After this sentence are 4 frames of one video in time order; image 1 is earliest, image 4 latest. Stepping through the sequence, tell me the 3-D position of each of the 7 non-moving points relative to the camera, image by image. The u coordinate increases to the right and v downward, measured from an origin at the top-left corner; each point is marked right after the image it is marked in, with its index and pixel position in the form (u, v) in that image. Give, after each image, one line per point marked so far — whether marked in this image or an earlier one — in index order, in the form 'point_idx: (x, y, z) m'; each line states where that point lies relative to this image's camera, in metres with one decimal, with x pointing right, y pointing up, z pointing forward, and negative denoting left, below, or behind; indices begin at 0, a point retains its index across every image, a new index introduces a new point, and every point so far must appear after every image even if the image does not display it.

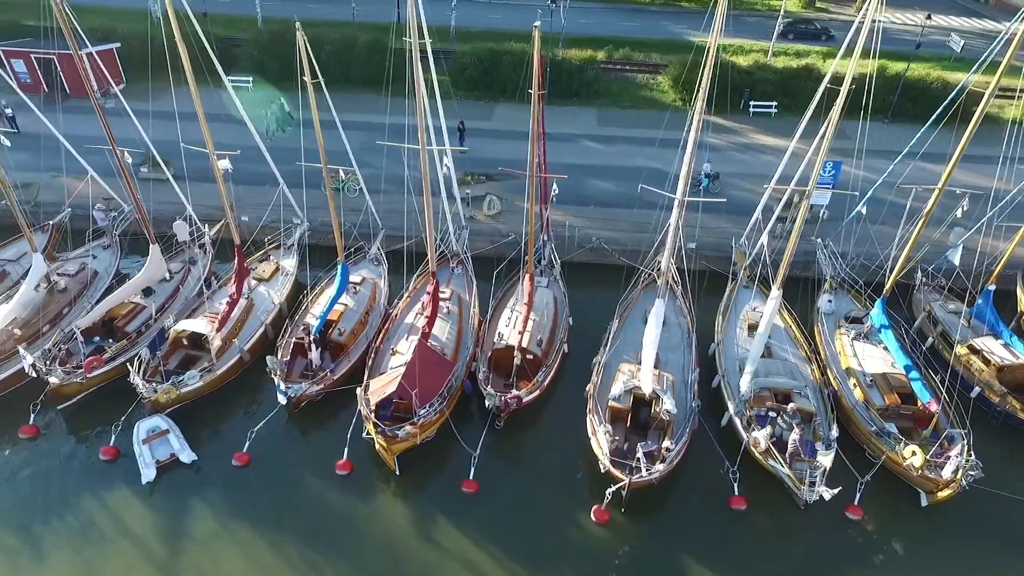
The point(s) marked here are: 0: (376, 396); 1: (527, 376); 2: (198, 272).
0: (-3.3, -2.7, +14.6) m
1: (+0.4, -2.4, +16.1) m
2: (-10.4, +0.5, +19.3) m
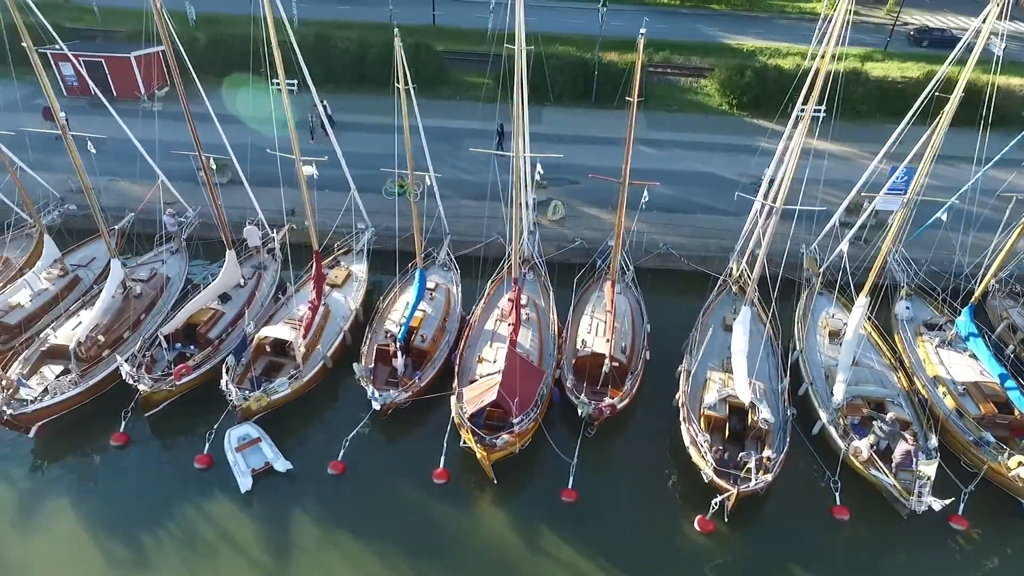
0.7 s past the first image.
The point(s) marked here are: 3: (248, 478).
0: (-0.9, -2.9, +14.6) m
1: (+2.8, -2.6, +16.0) m
2: (-8.0, +0.4, +19.3) m
3: (-6.4, -4.7, +14.3) m
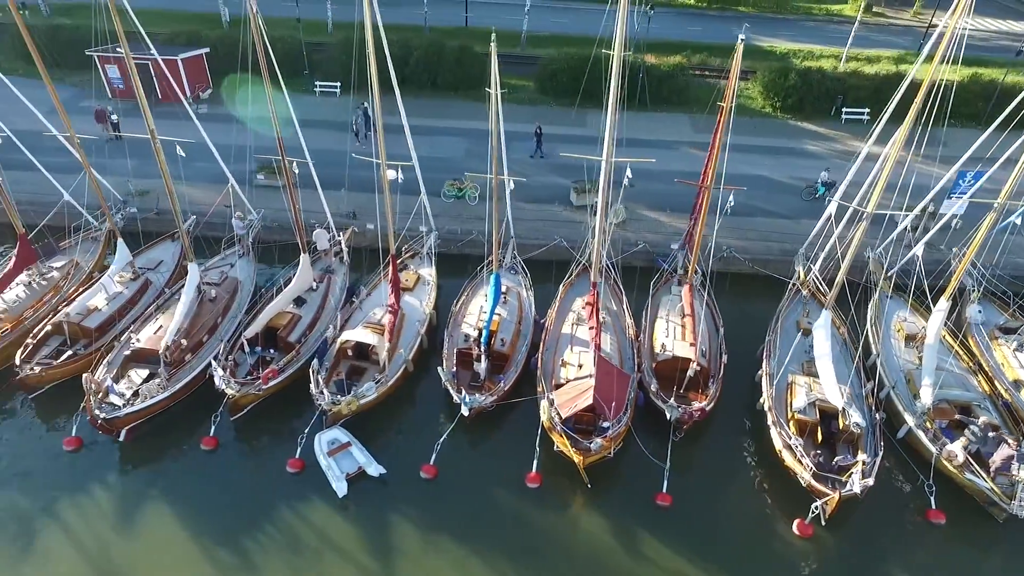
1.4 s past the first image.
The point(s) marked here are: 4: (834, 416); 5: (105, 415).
0: (+1.4, -3.0, +14.6) m
1: (+5.1, -2.7, +16.0) m
2: (-5.7, +0.2, +19.3) m
3: (-4.1, -4.8, +14.4) m
4: (+8.2, -3.3, +15.0) m
5: (-10.2, -3.2, +14.7) m
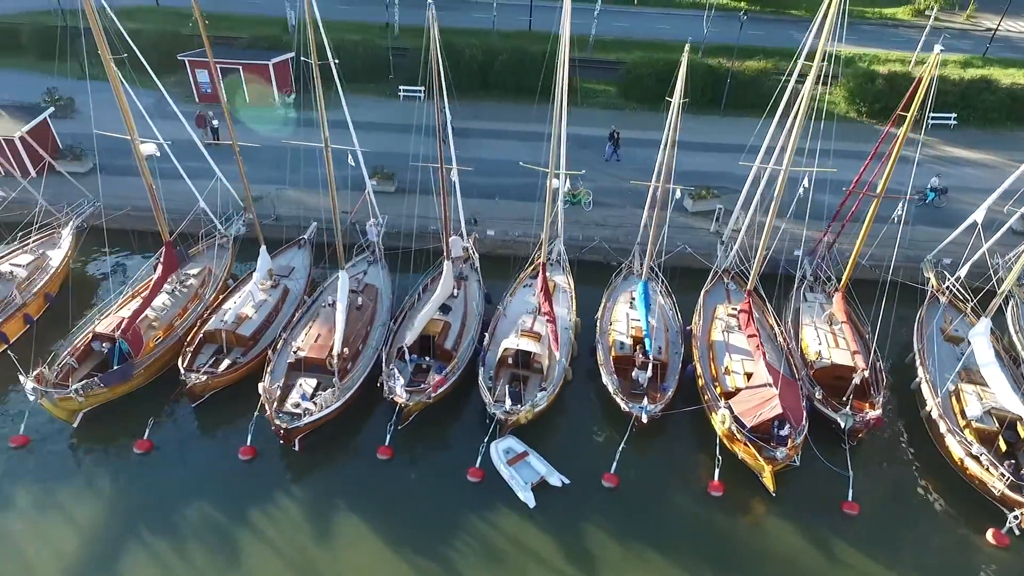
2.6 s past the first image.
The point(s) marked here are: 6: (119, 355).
0: (+5.9, -3.2, +14.6) m
1: (+9.6, -3.0, +16.1) m
2: (-1.2, 0.0, +19.3) m
3: (+0.4, -5.0, +14.4) m
4: (+12.8, -3.5, +15.0) m
5: (-5.6, -3.4, +14.7) m
6: (-10.9, -1.9, +16.3) m
